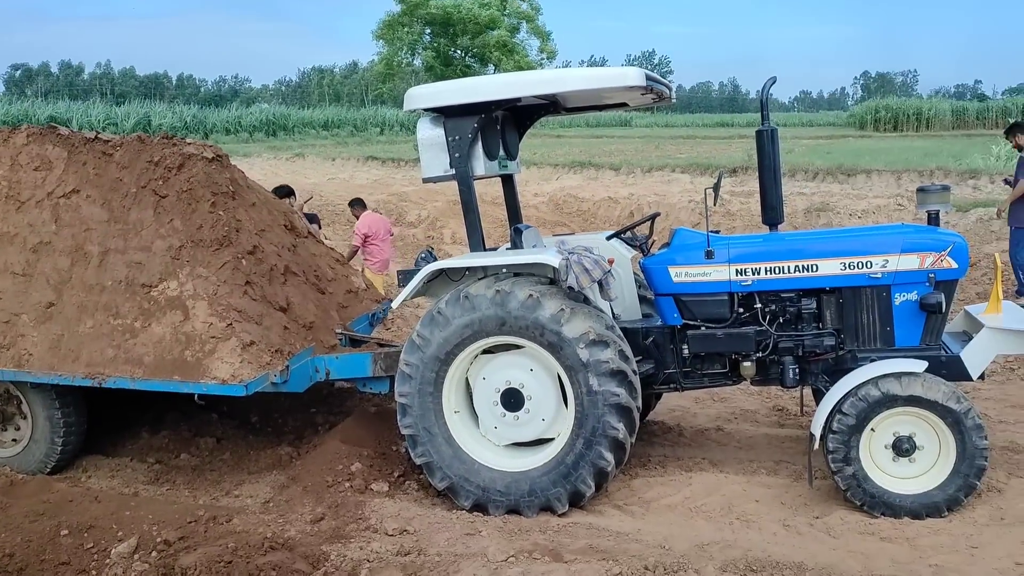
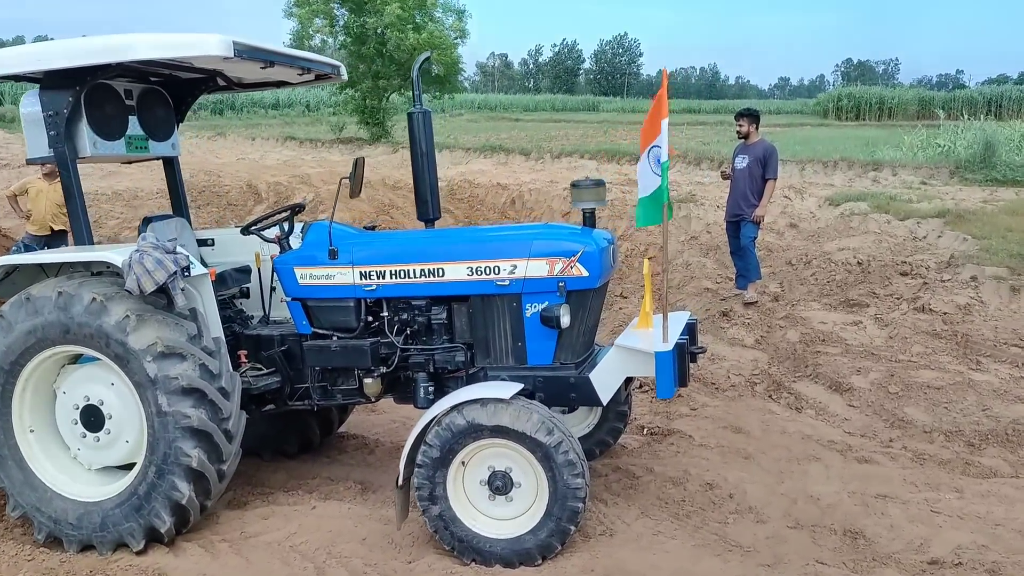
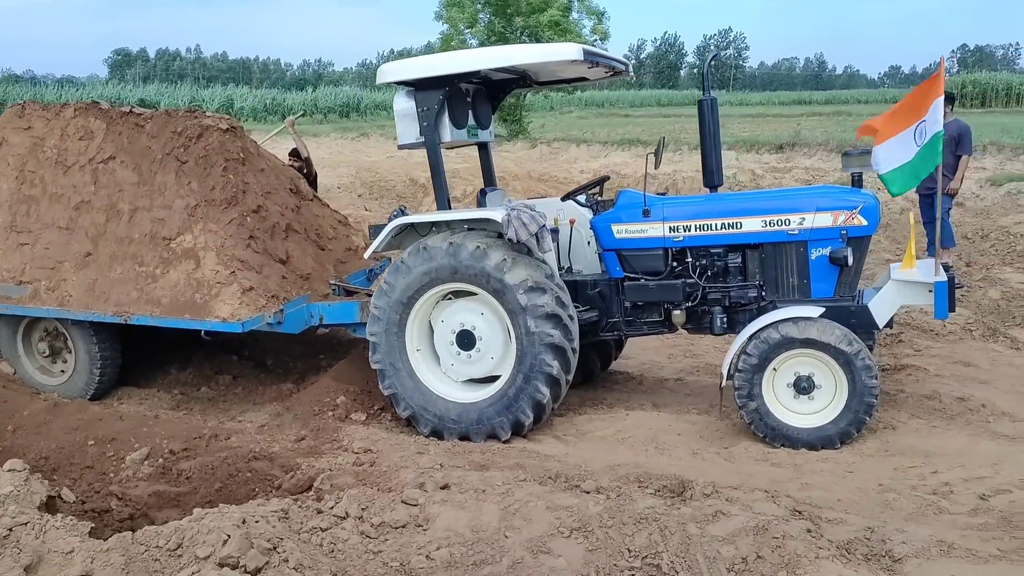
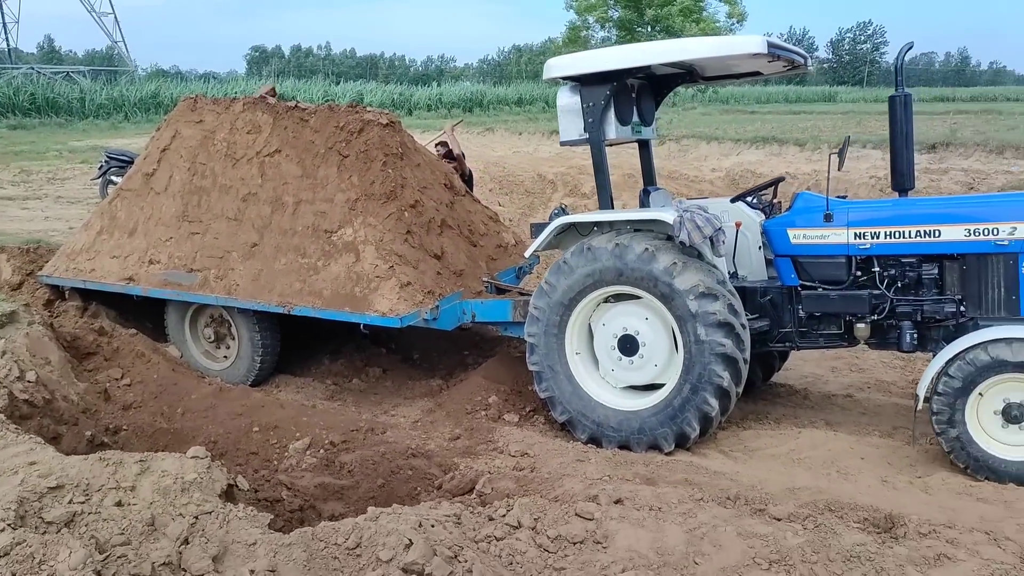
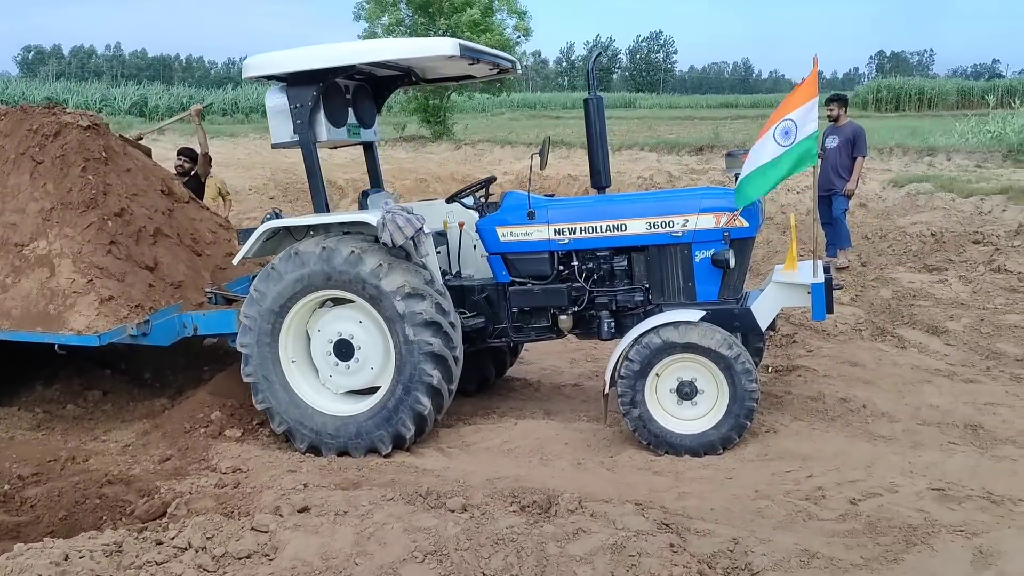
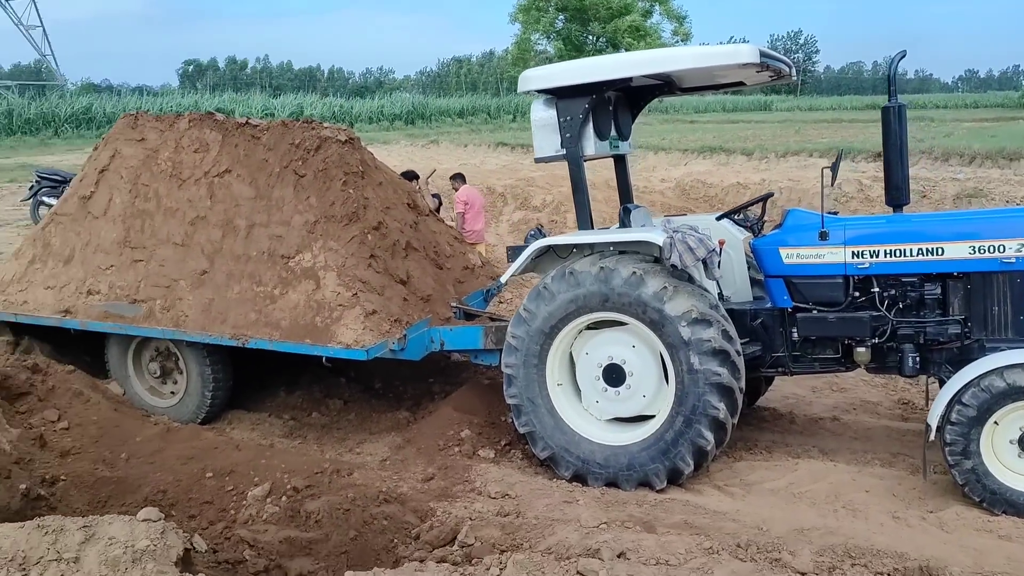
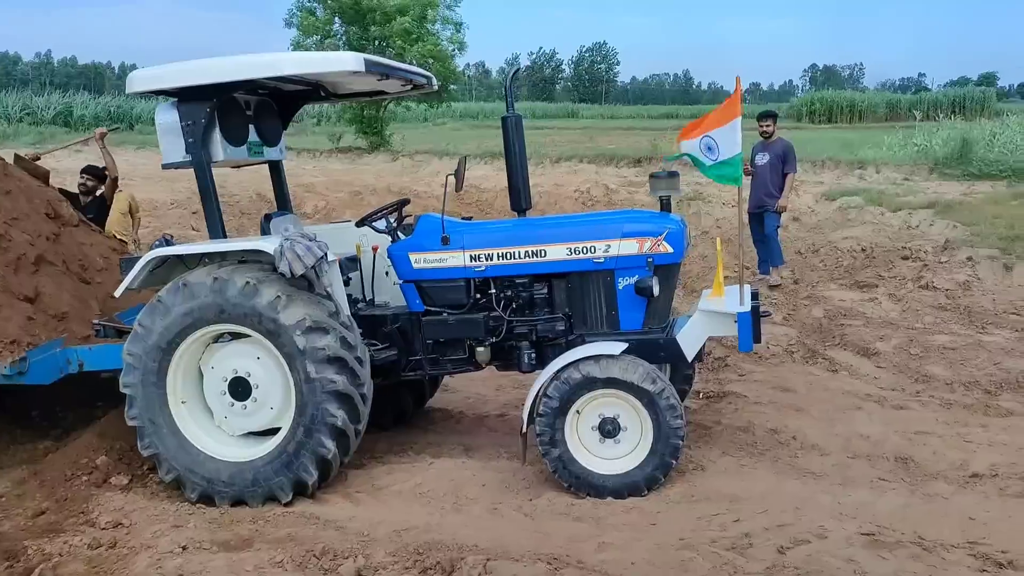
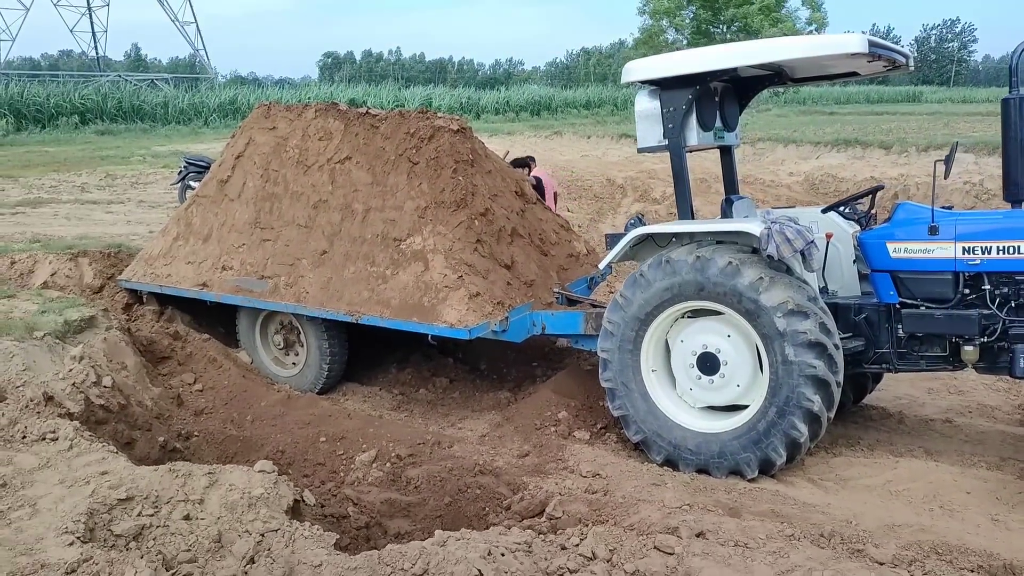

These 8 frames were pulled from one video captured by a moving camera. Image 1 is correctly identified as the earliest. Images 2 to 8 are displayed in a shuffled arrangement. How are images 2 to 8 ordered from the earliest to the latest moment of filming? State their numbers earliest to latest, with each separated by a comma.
6, 8, 4, 3, 5, 7, 2
